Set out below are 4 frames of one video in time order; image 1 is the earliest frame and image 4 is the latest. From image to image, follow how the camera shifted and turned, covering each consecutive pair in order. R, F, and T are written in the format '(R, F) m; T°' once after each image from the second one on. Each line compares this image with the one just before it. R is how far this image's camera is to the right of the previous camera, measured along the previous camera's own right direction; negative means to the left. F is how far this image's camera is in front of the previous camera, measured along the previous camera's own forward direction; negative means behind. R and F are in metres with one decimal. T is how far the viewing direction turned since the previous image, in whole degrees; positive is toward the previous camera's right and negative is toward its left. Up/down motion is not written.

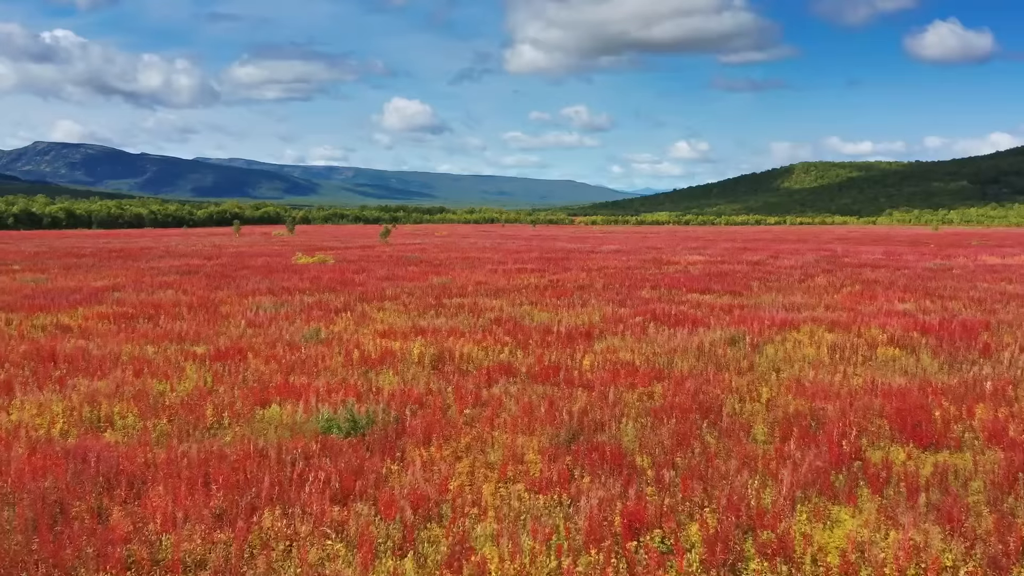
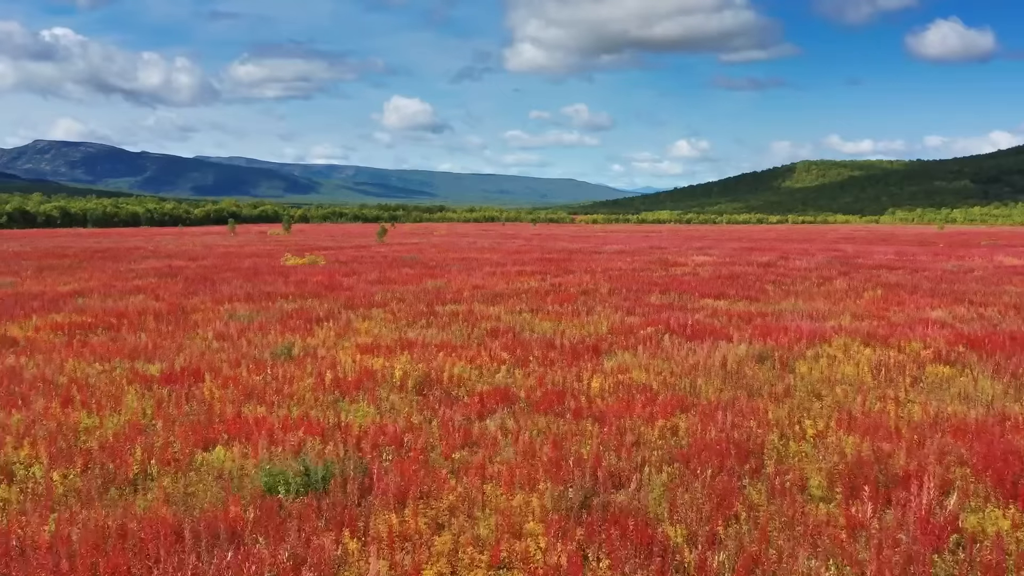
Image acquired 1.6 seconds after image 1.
(0.0, +1.1) m; 0°
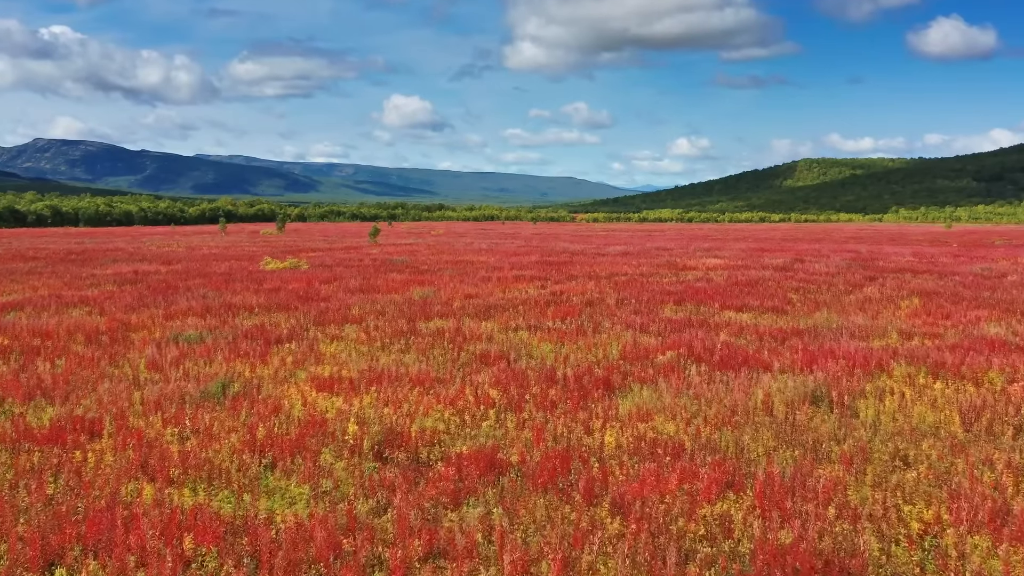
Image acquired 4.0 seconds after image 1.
(+0.1, +1.6) m; 0°
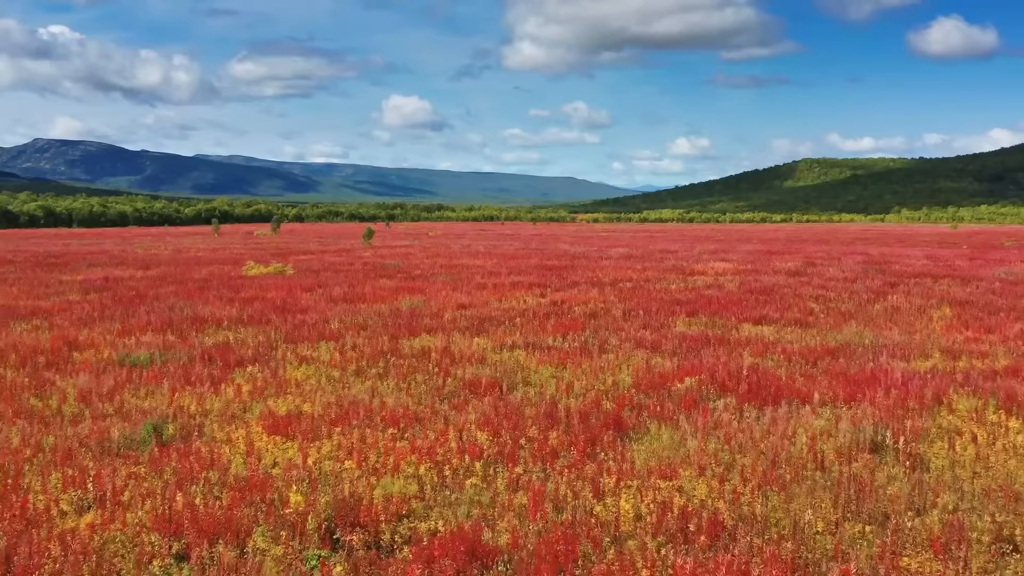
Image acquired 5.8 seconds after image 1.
(+0.1, +1.1) m; 0°
